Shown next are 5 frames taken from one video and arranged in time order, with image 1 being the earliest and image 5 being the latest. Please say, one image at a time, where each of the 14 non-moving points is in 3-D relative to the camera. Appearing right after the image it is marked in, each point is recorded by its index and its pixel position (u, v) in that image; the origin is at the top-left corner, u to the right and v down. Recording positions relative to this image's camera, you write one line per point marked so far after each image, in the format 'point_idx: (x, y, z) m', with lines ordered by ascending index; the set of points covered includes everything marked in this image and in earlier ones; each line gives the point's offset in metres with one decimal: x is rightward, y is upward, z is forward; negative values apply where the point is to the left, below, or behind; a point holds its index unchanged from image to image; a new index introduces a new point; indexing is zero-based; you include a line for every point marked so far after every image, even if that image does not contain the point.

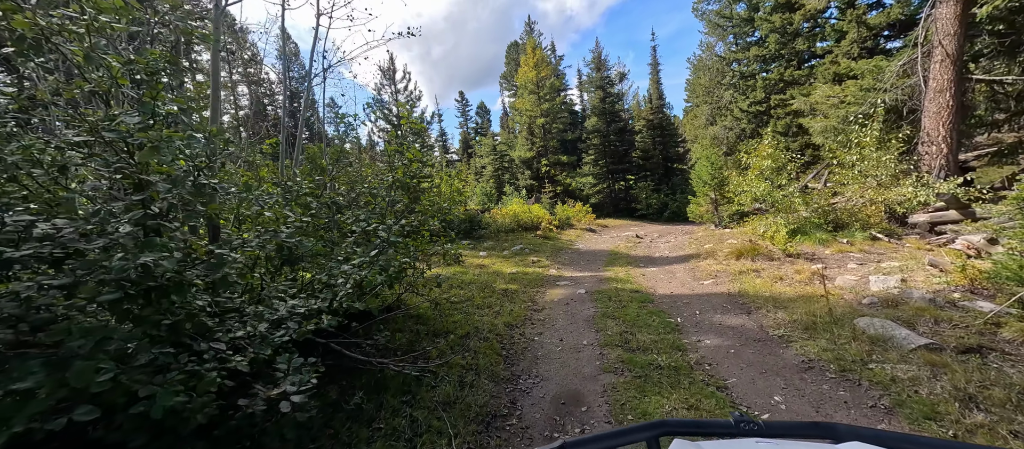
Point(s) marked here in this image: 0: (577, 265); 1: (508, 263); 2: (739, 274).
0: (+1.7, -1.1, +10.3) m
1: (-0.1, -1.0, +10.3) m
2: (+4.3, -1.0, +7.5) m
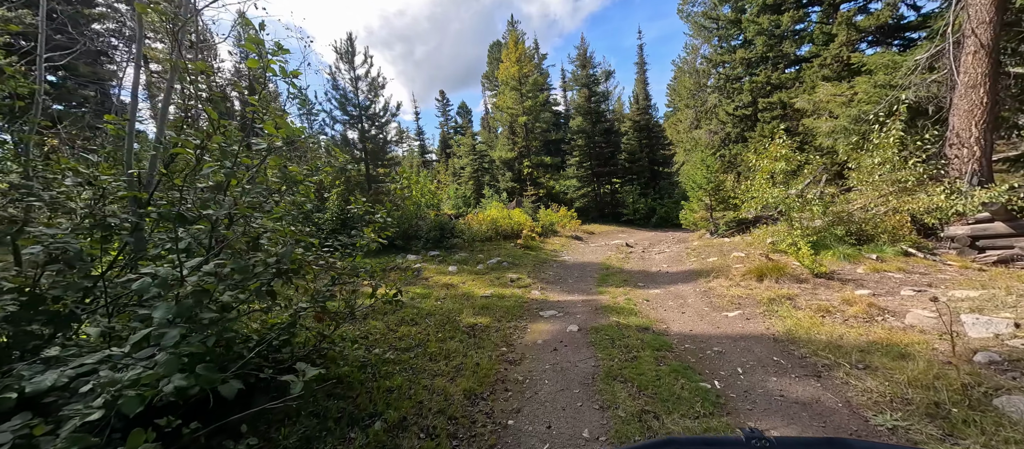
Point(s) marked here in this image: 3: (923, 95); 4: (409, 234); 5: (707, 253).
0: (+1.1, -1.3, +8.6) m
1: (-0.7, -1.2, +8.5) m
2: (+3.9, -1.2, +6.0) m
3: (+10.8, +3.4, +10.3) m
4: (-3.1, -0.3, +12.0) m
5: (+6.0, -0.9, +11.9) m
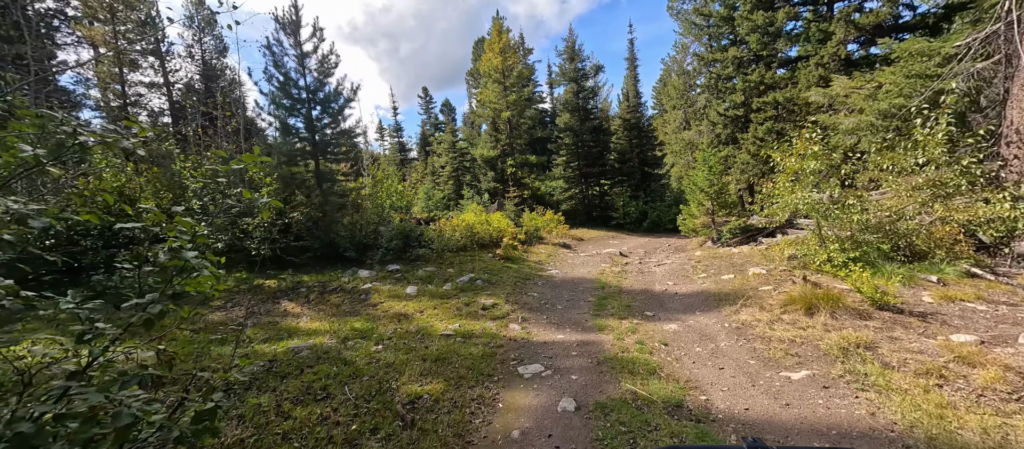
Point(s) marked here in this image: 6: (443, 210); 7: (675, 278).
0: (+0.7, -1.5, +6.8) m
1: (-1.1, -1.4, +6.6) m
2: (+3.5, -1.4, +4.2) m
3: (+10.3, +3.1, +8.8) m
4: (-3.7, -0.5, +10.0) m
5: (+5.4, -1.1, +10.2) m
6: (-3.0, +0.6, +17.1) m
7: (+4.0, -1.3, +9.7) m
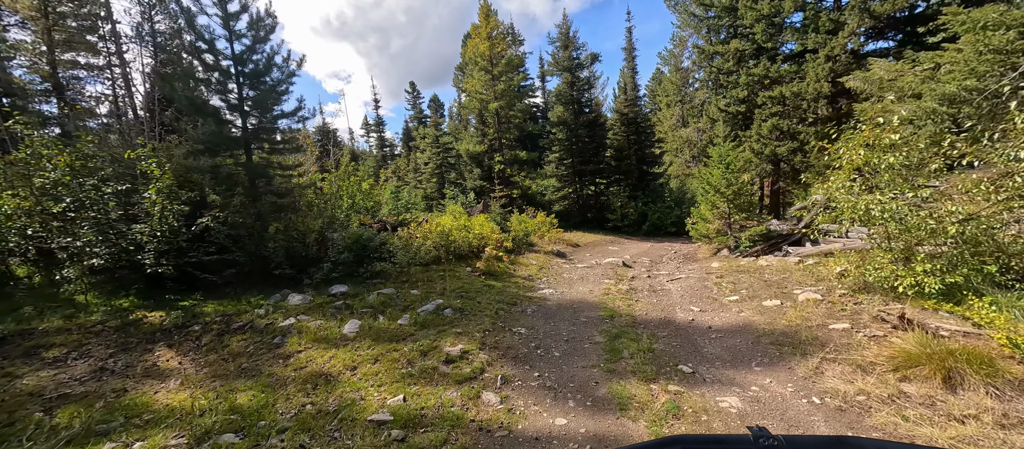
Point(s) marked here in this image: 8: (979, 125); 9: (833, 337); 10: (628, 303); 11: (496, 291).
0: (+0.4, -1.7, +4.7) m
1: (-1.4, -1.6, +4.5) m
2: (+3.3, -1.6, +2.2) m
3: (+10.0, +2.9, +7.0) m
4: (-4.0, -0.6, +7.8) m
5: (+5.0, -1.3, +8.2) m
6: (-3.5, +0.5, +15.0) m
7: (+3.7, -1.5, +7.7) m
8: (+9.0, +1.9, +7.5) m
9: (+4.0, -1.4, +5.0) m
10: (+2.3, -1.5, +7.7) m
11: (-0.3, -1.3, +7.7) m
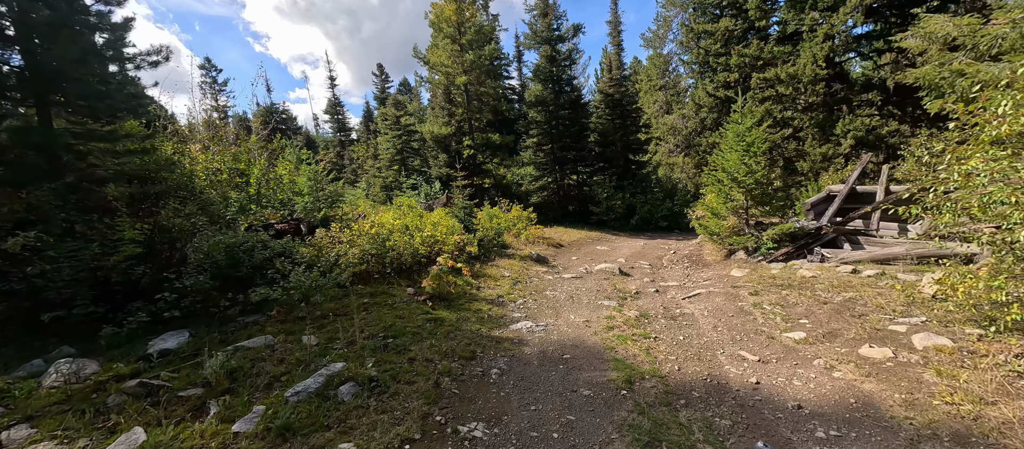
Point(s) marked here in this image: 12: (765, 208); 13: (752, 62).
0: (0.0, -1.8, +2.0) m
1: (-1.8, -1.7, +1.7) m
2: (+3.1, -1.8, -0.3) m
3: (+9.5, +2.9, +4.8) m
4: (-4.5, -0.7, +4.8) m
5: (+4.4, -1.3, +5.8) m
6: (-4.5, +0.6, +12.0) m
7: (+3.1, -1.5, +5.2) m
8: (+8.4, +1.9, +5.3) m
9: (+3.6, -1.5, +2.5) m
10: (+1.8, -1.5, +5.1) m
11: (-0.8, -1.3, +5.0) m
12: (+6.6, +0.4, +10.1) m
13: (+12.5, +8.4, +19.7) m
